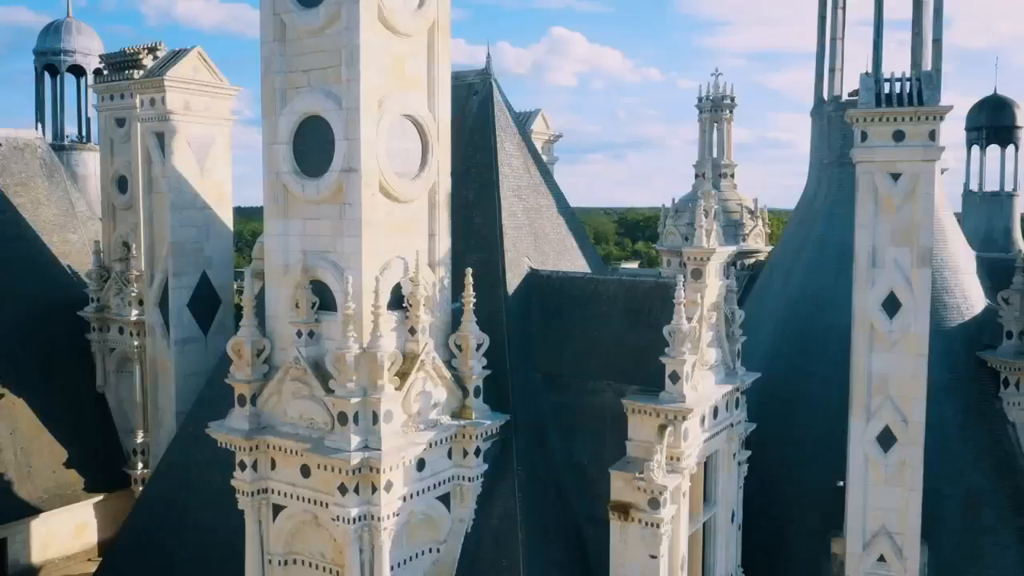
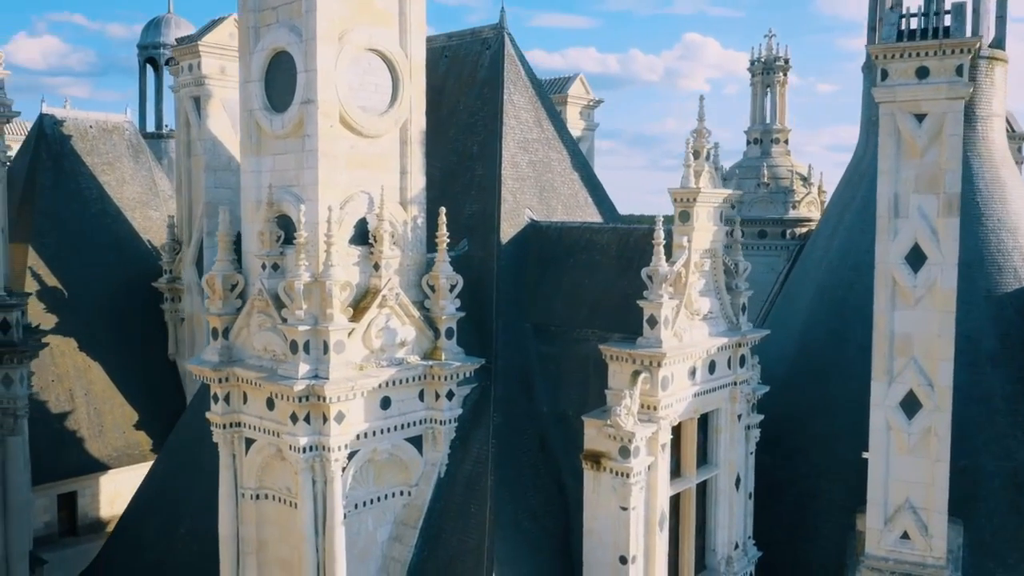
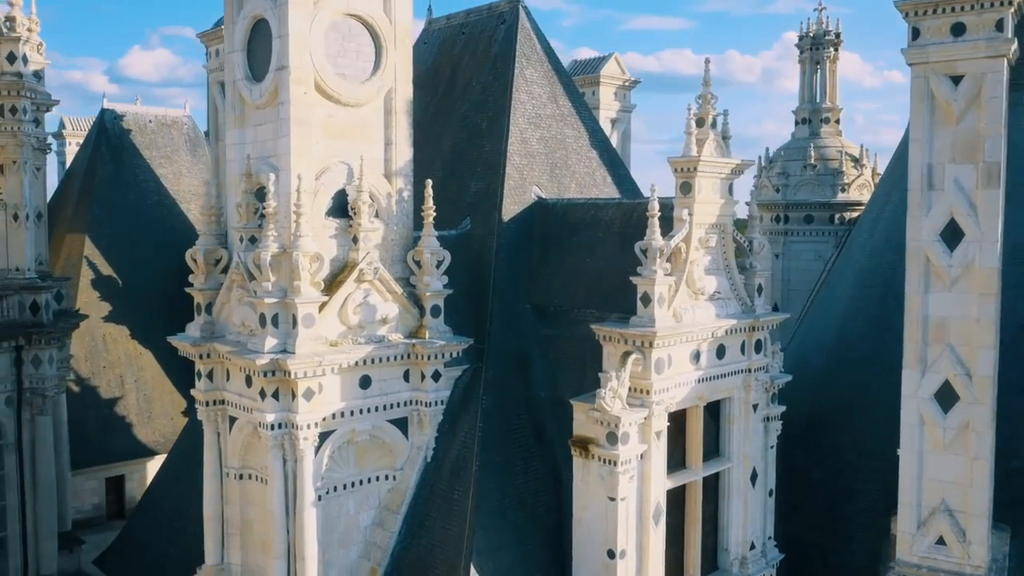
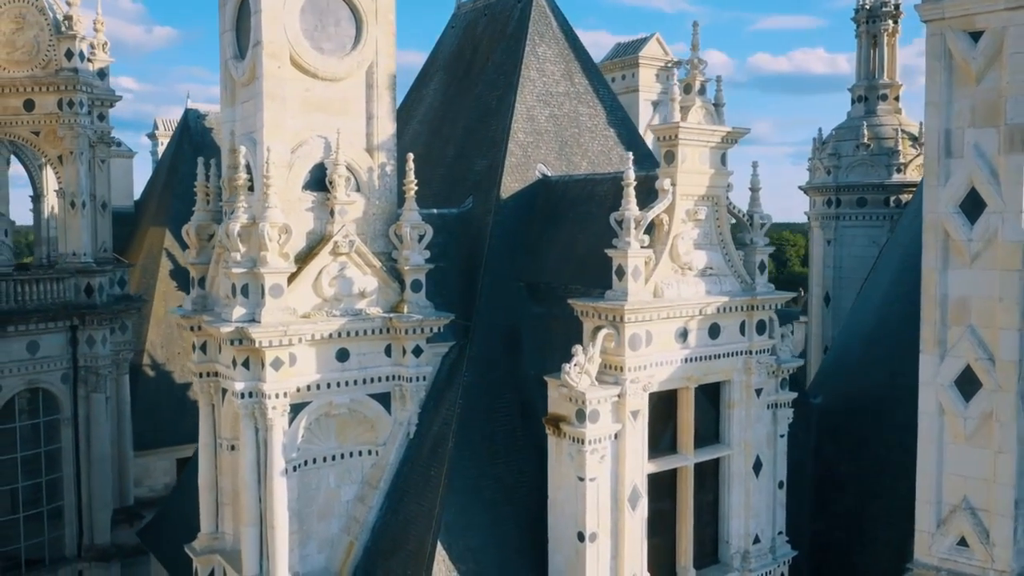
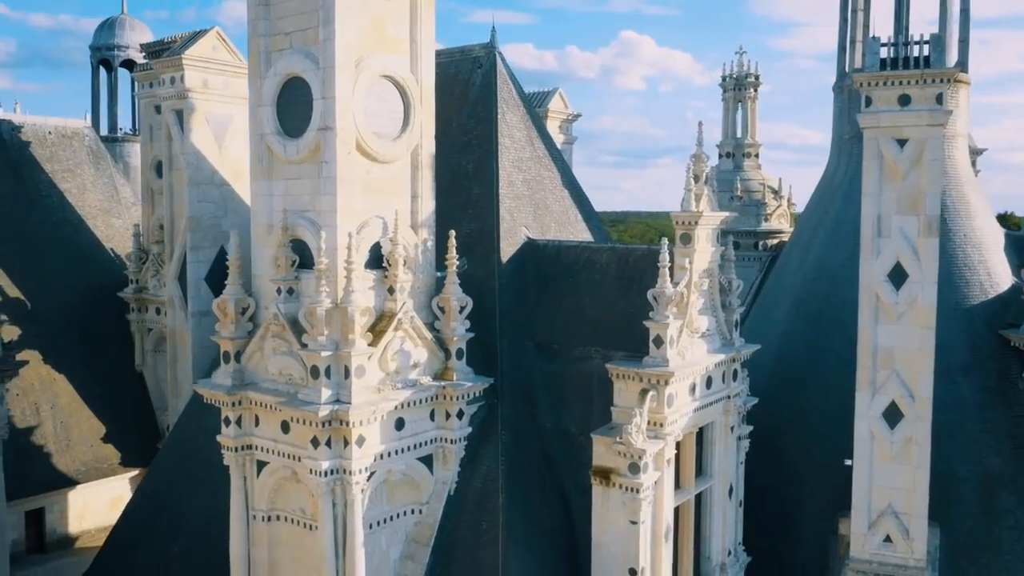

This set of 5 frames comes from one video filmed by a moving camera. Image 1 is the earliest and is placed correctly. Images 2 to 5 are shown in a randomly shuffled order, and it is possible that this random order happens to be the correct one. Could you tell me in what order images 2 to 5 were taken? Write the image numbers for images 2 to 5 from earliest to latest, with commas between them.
5, 2, 3, 4
